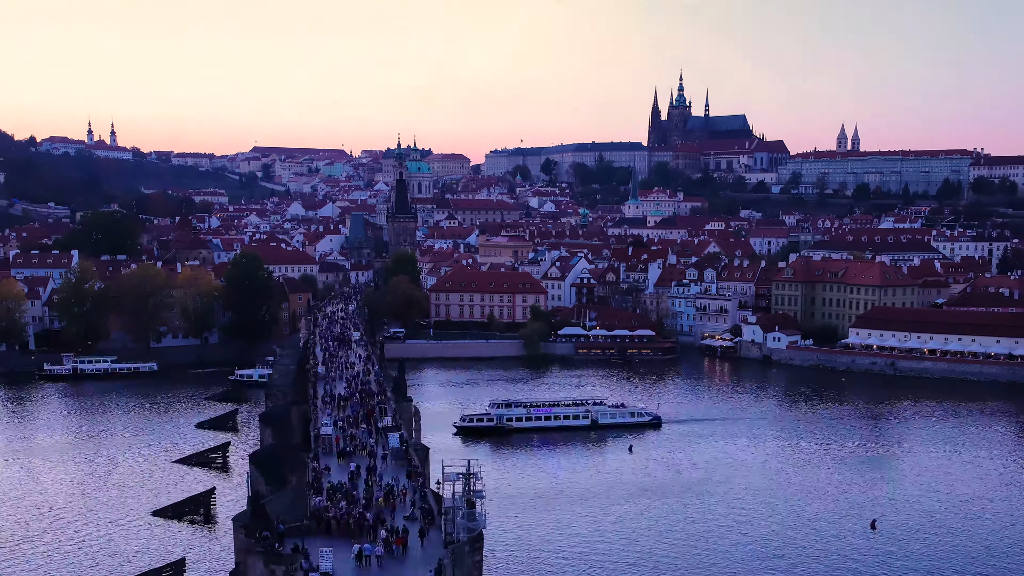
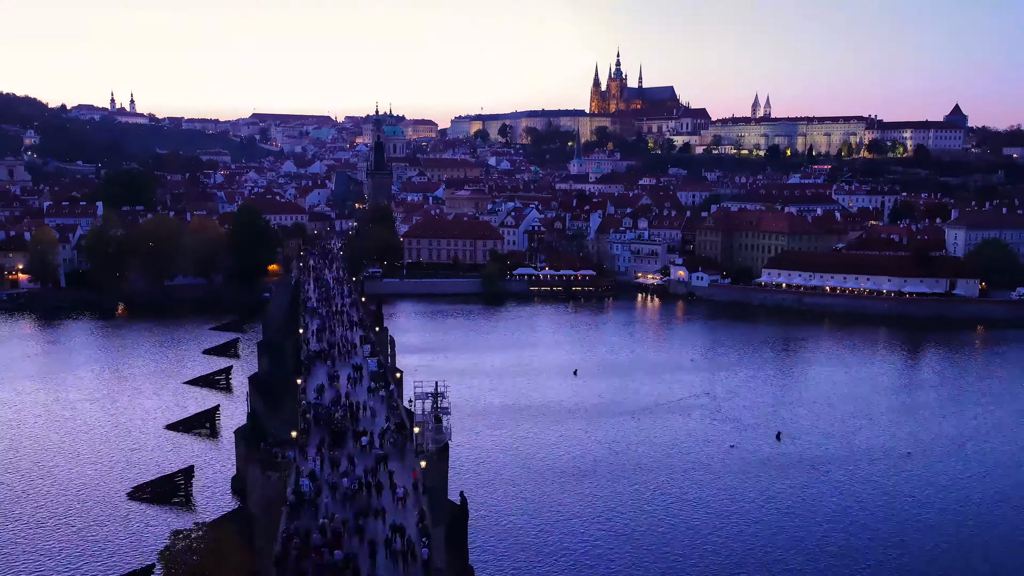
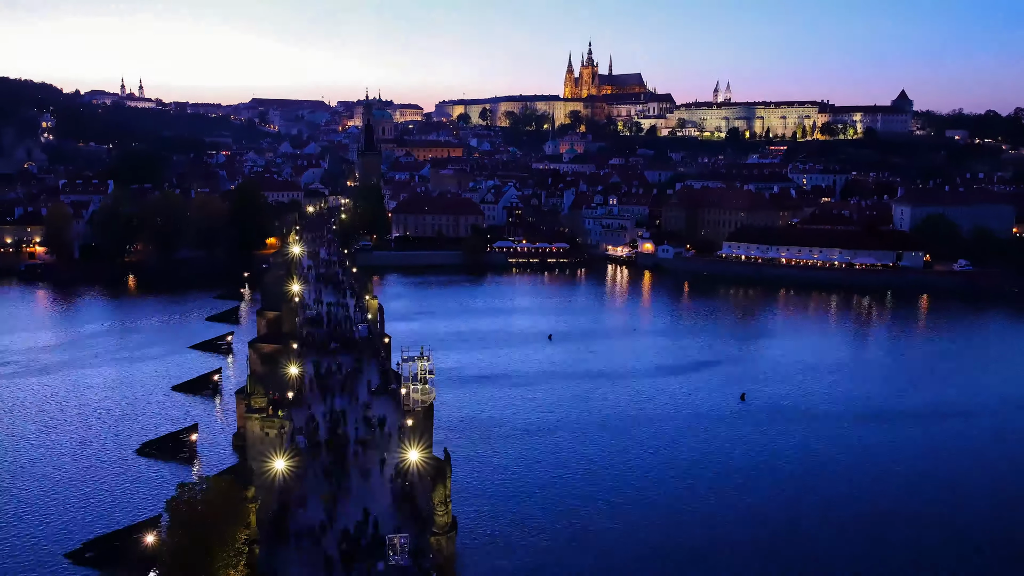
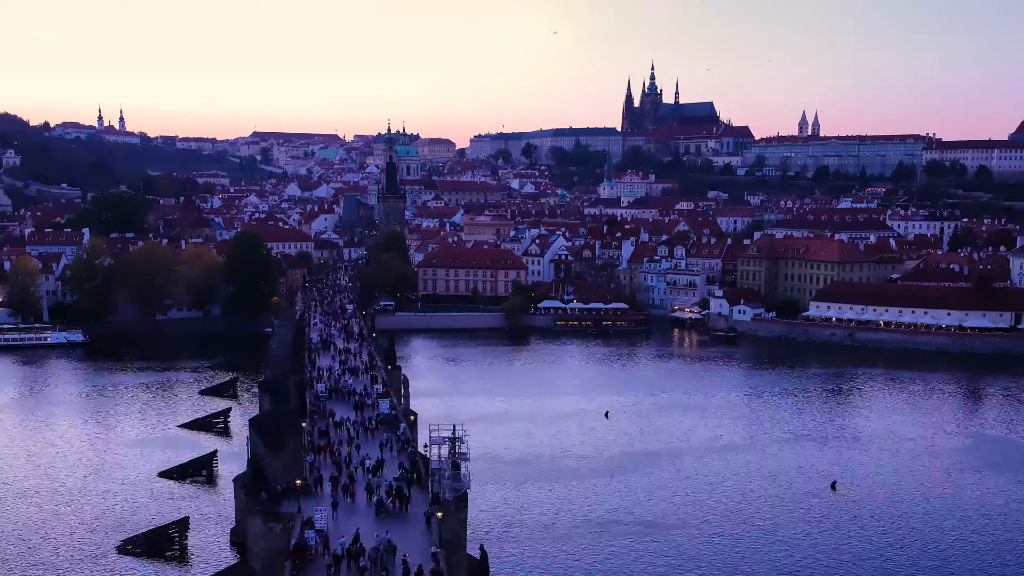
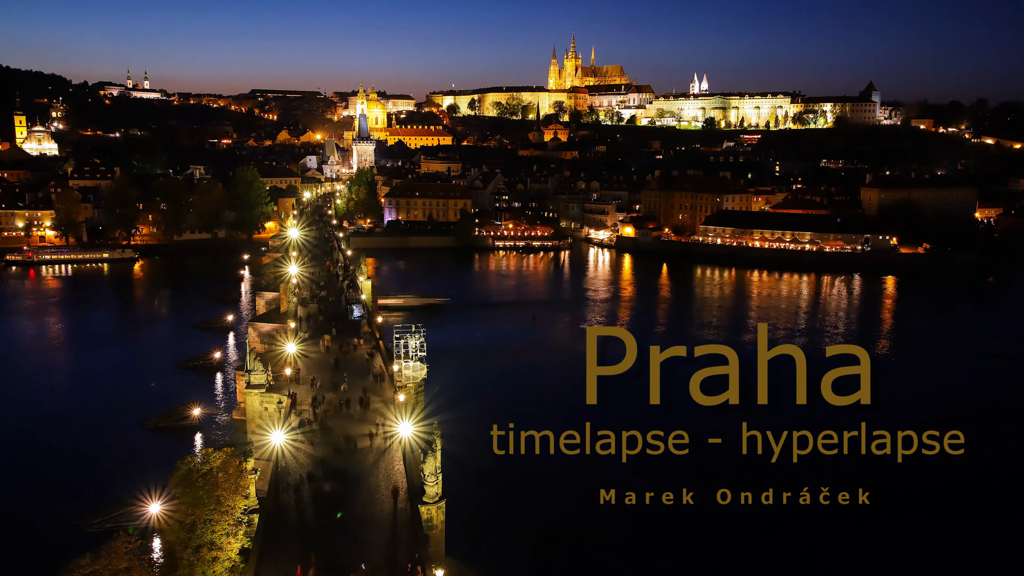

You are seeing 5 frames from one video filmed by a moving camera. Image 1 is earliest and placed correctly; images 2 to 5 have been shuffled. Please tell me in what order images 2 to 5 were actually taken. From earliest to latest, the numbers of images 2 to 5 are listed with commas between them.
4, 2, 3, 5
